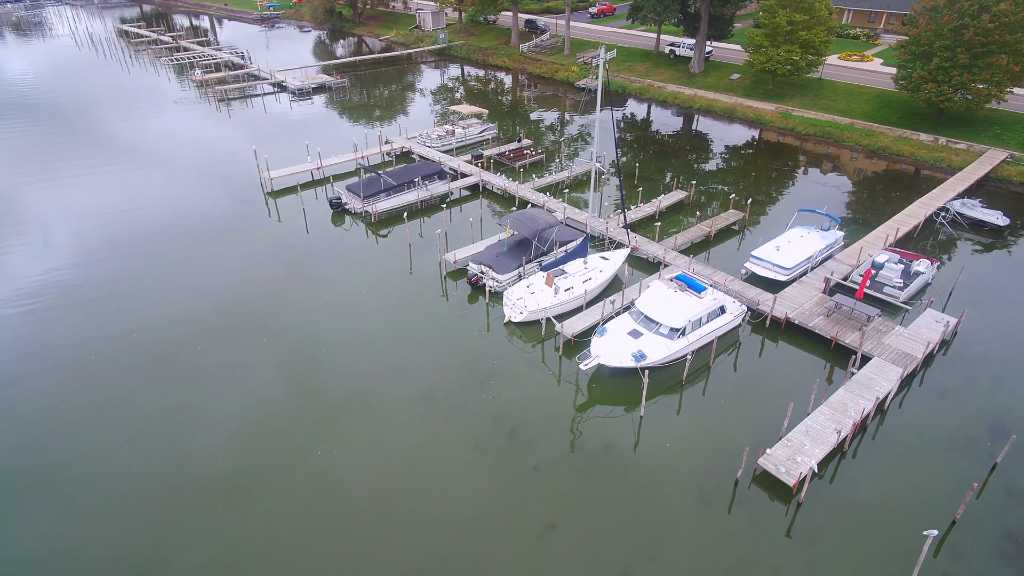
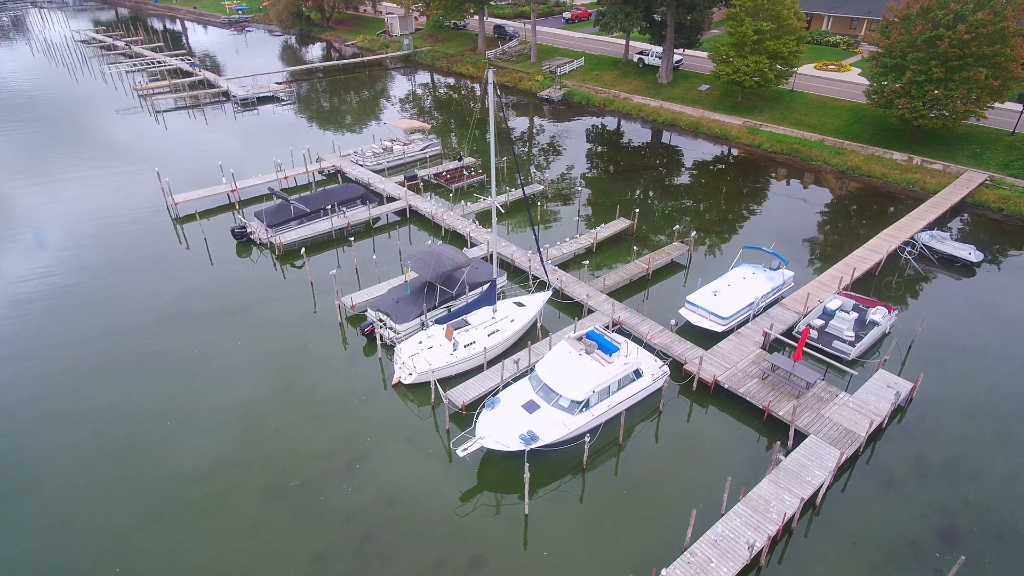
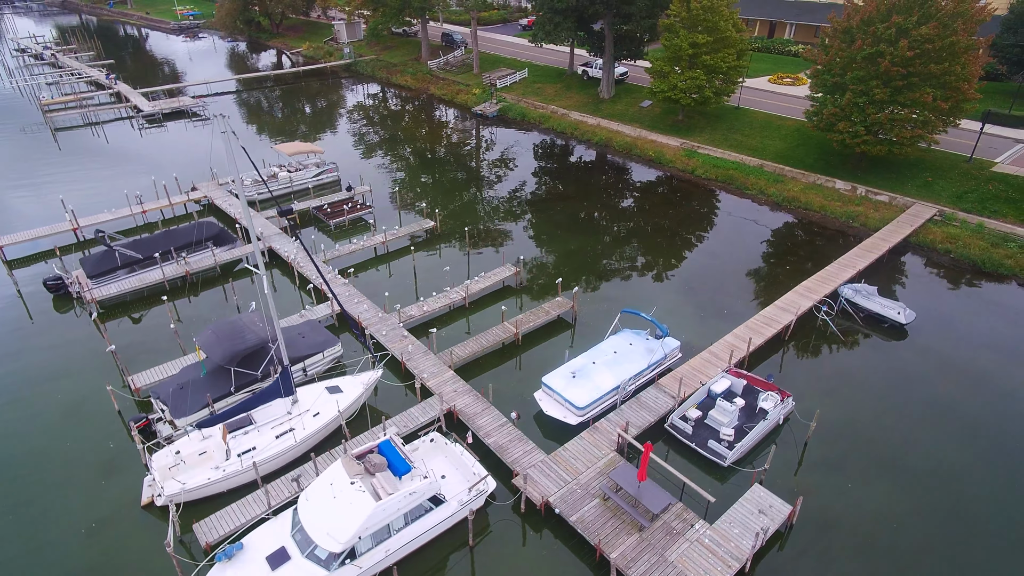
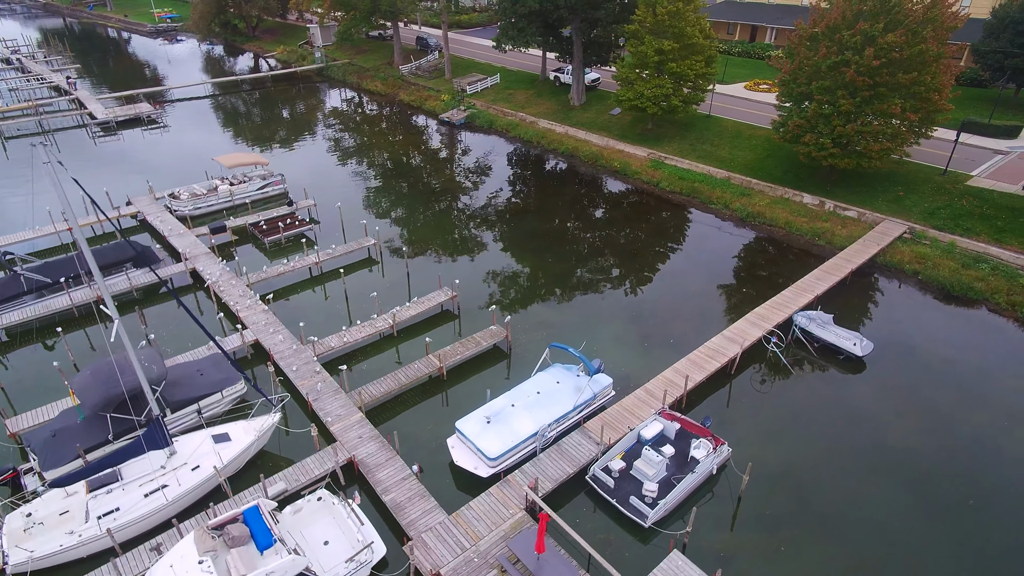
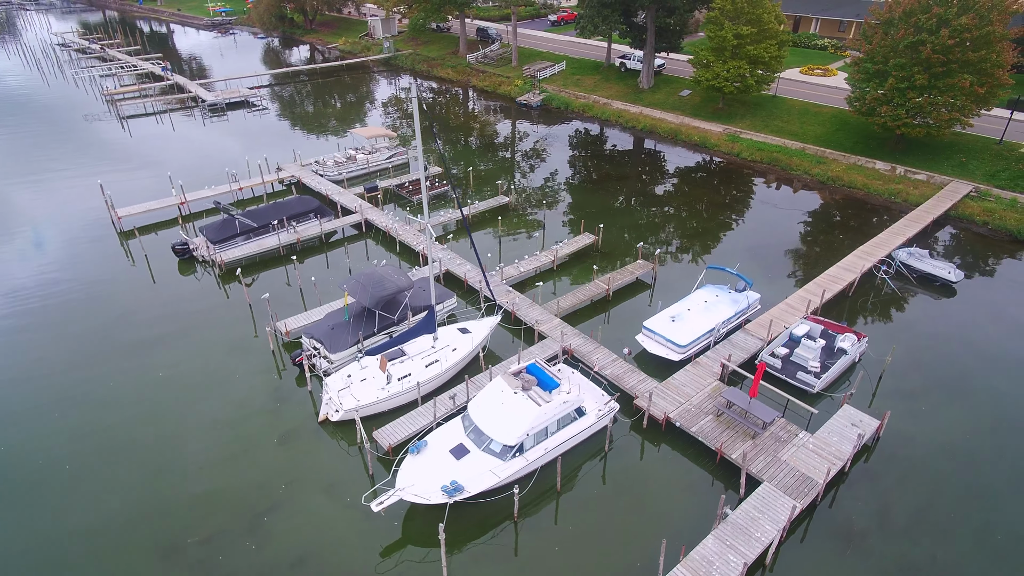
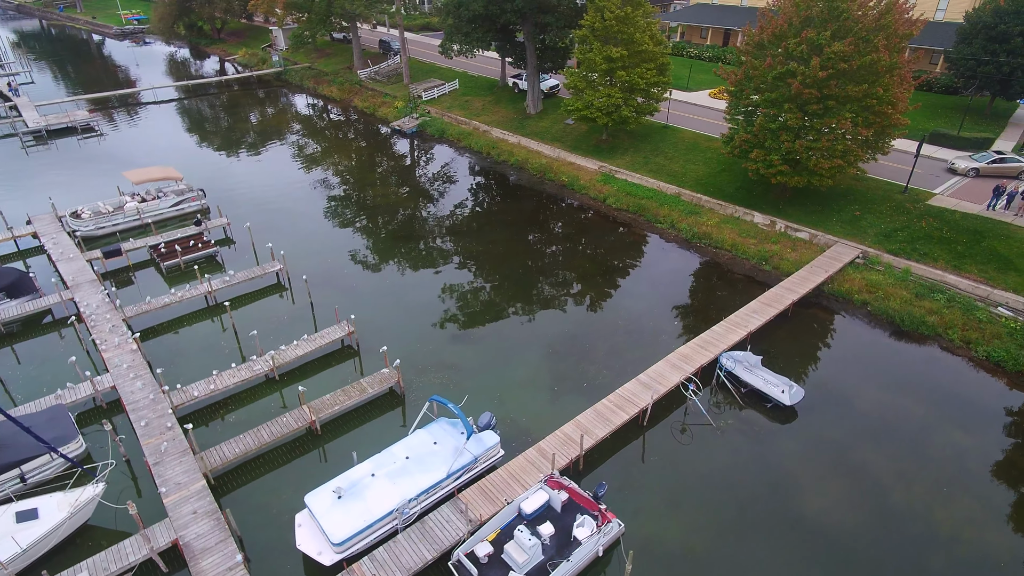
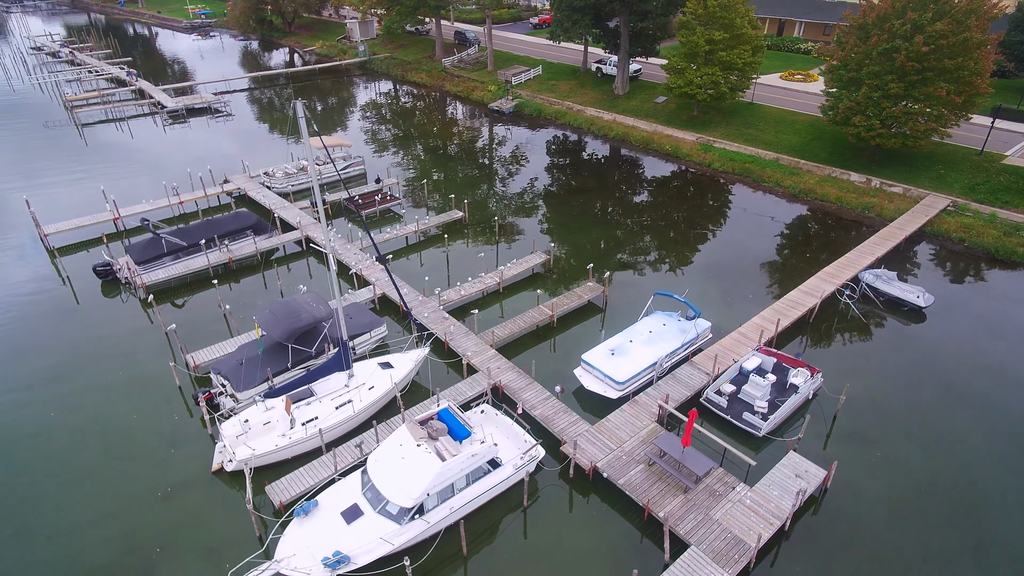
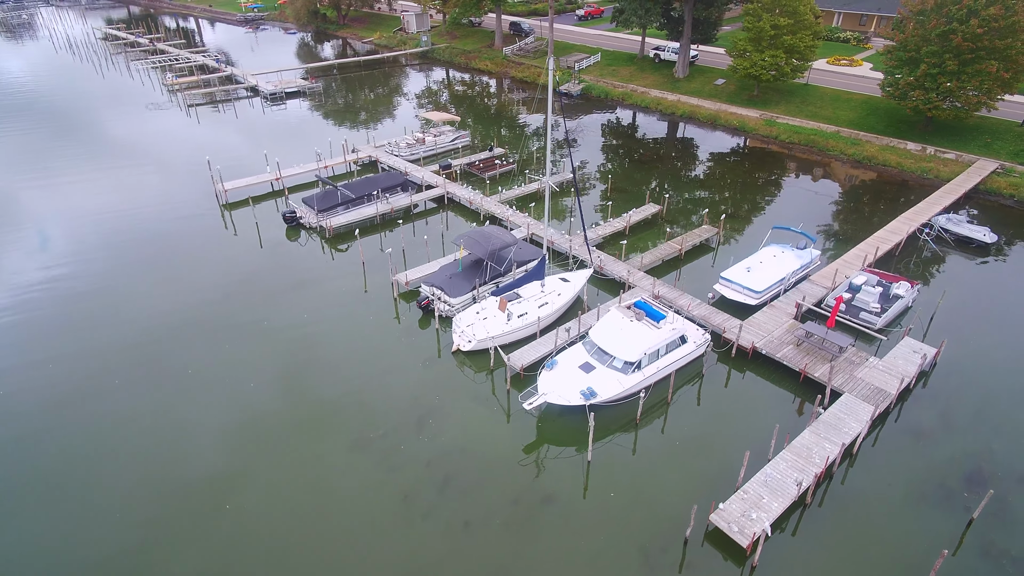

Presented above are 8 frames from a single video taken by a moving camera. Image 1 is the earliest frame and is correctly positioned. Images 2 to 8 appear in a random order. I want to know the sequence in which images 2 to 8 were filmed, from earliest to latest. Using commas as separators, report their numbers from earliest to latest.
8, 2, 5, 7, 3, 4, 6
